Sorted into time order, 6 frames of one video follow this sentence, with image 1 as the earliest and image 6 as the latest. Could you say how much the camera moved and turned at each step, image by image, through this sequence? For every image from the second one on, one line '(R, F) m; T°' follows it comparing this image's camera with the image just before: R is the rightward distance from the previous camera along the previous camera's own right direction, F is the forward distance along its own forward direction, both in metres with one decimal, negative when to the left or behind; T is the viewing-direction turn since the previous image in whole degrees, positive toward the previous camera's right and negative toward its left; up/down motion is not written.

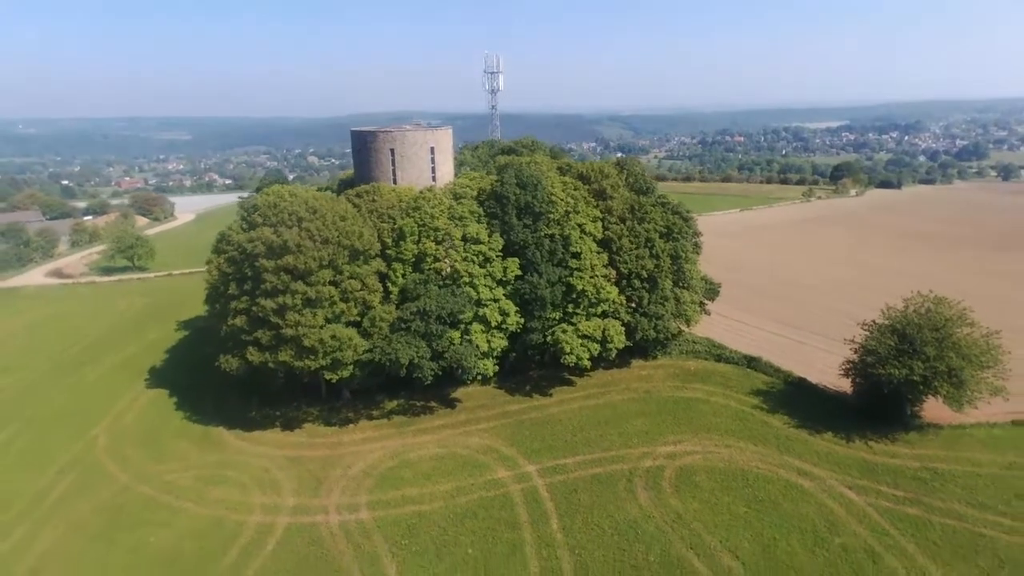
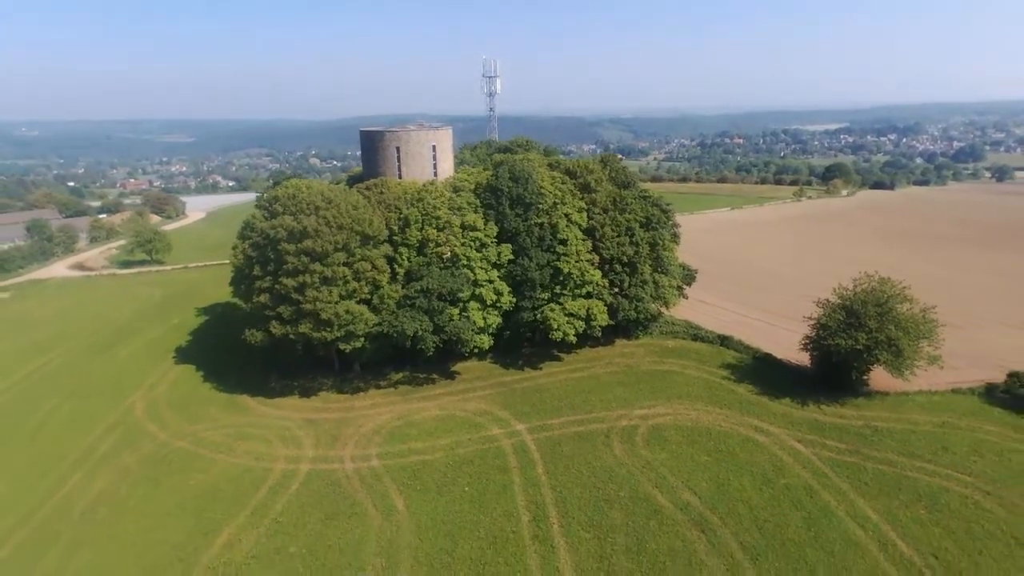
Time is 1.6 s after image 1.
(+0.4, -3.8) m; 0°
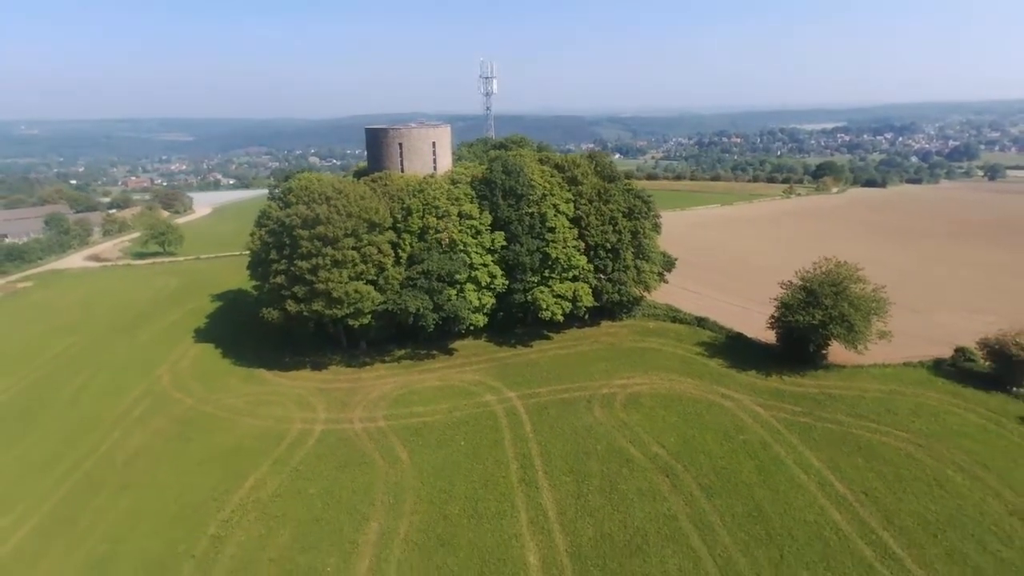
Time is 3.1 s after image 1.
(+0.4, -3.6) m; 0°
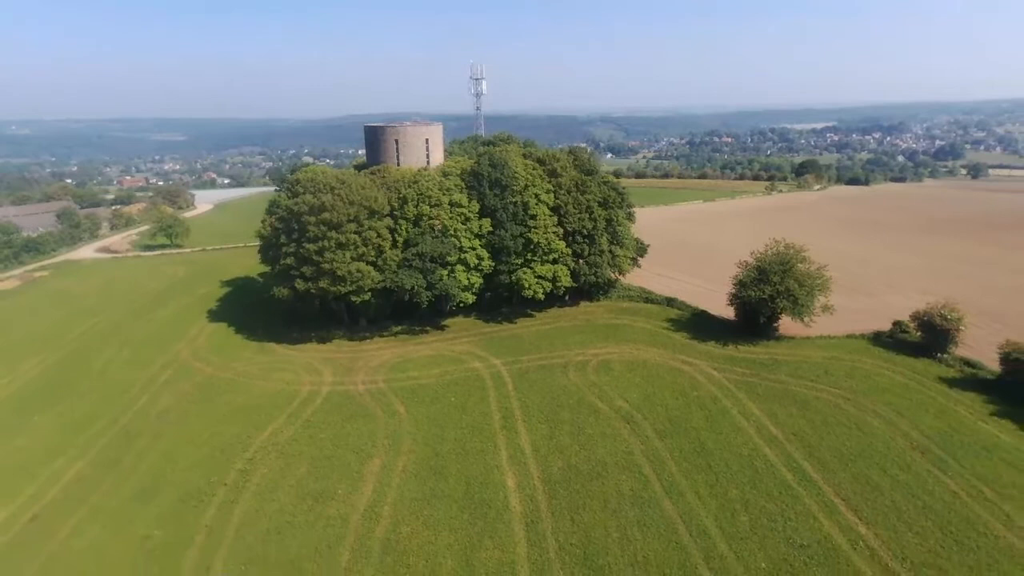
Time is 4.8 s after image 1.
(+0.6, -4.5) m; +1°
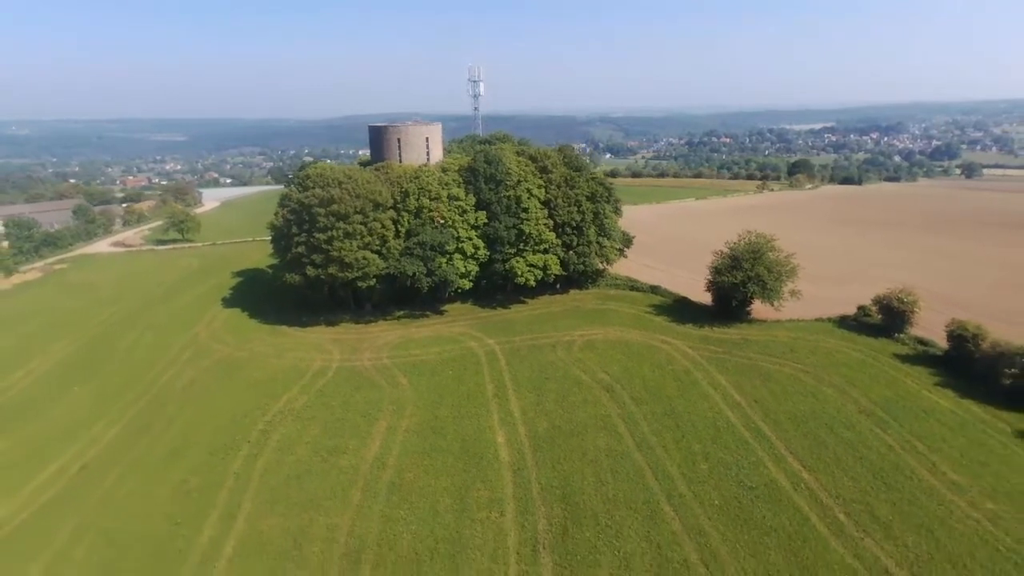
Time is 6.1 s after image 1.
(+0.5, -3.6) m; 0°
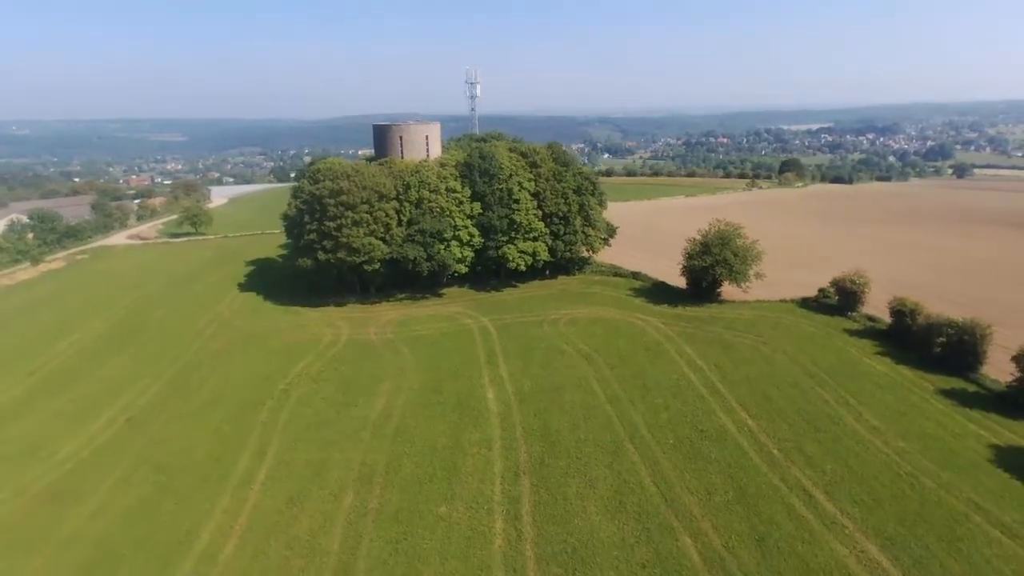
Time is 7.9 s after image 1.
(+0.6, -4.7) m; 0°
